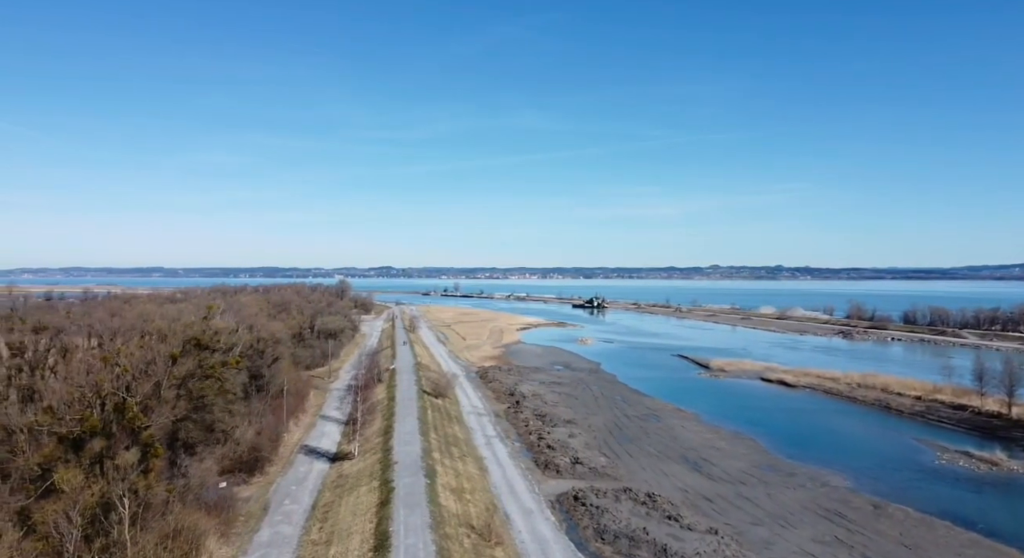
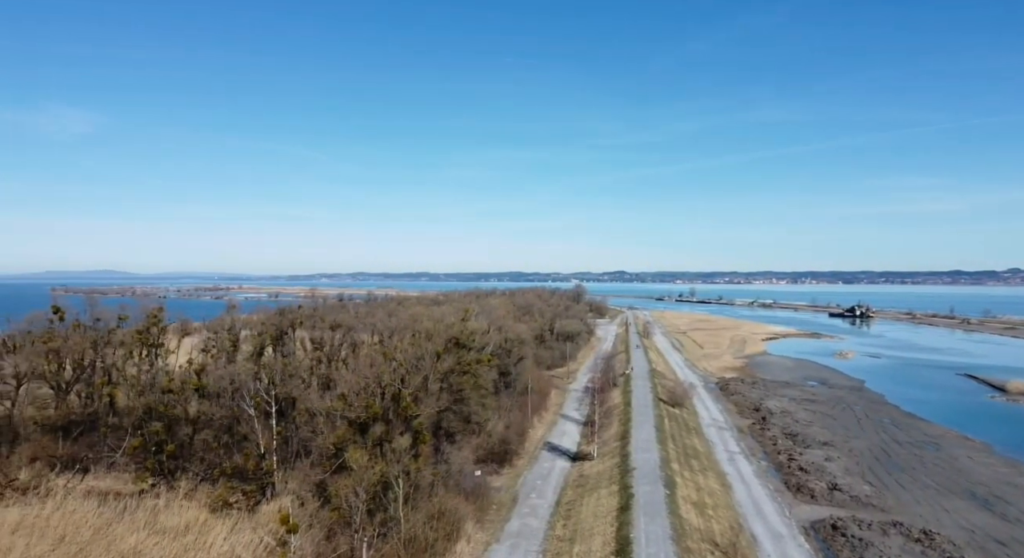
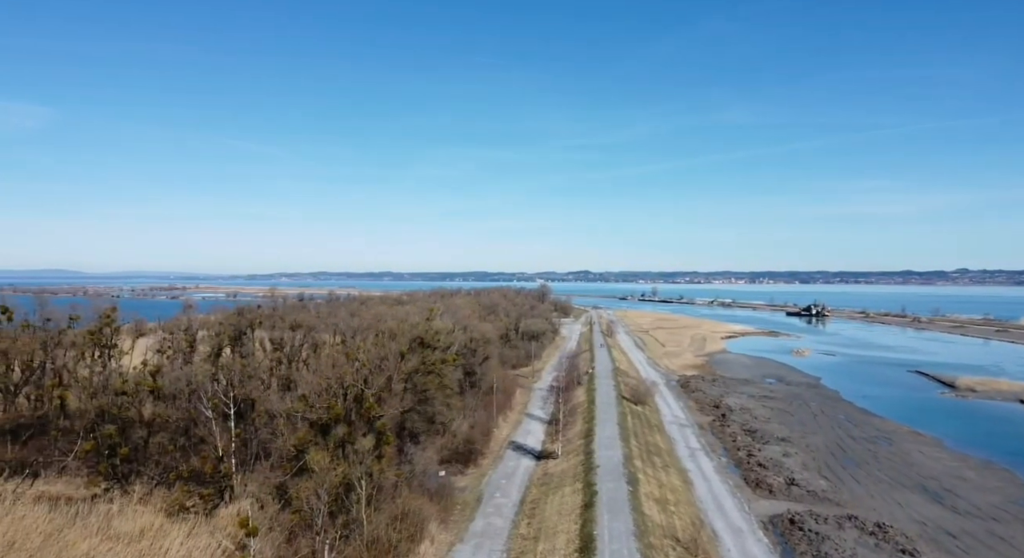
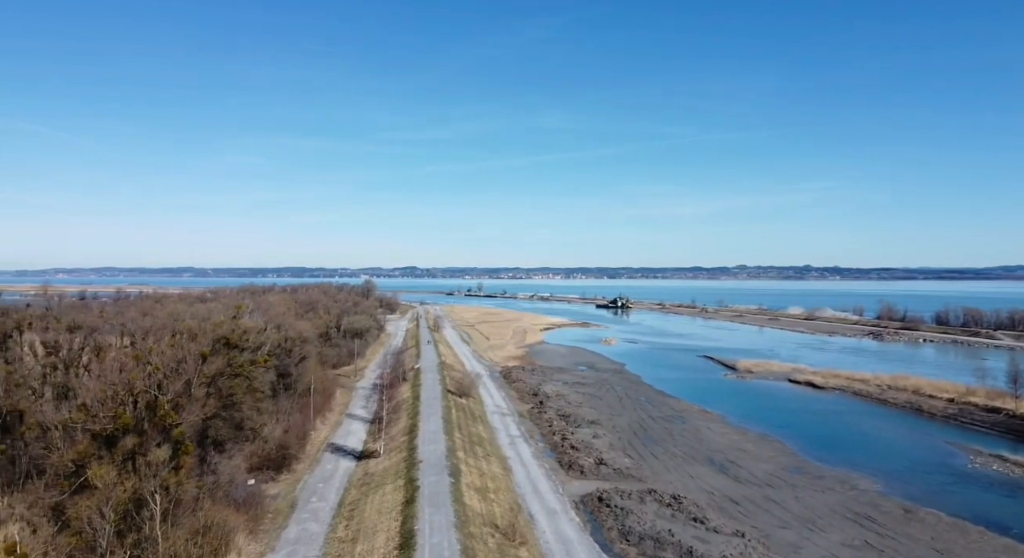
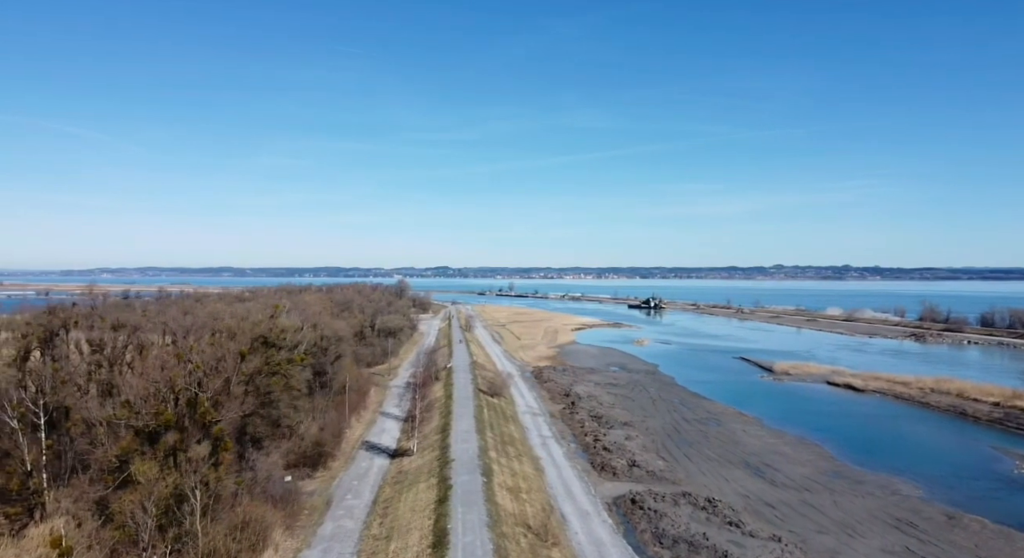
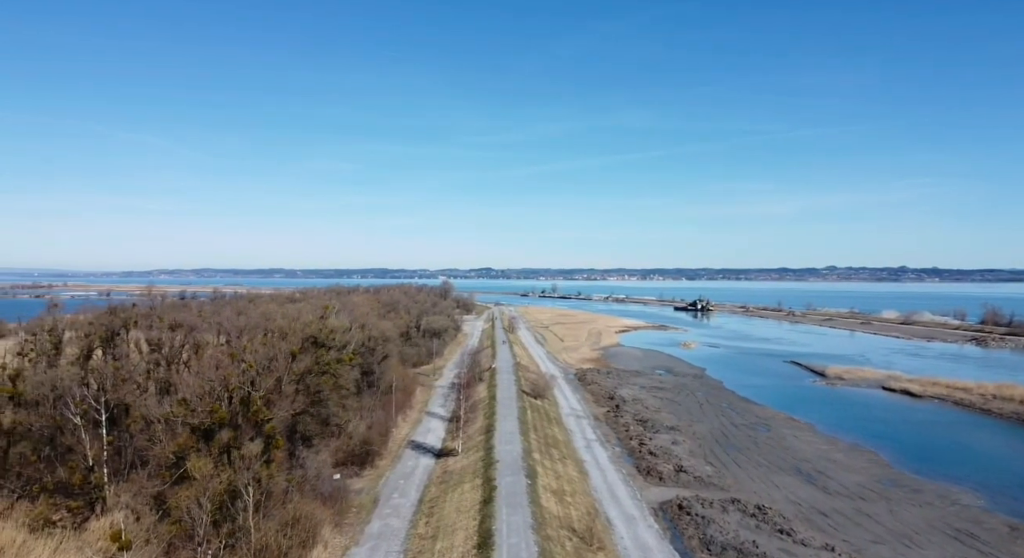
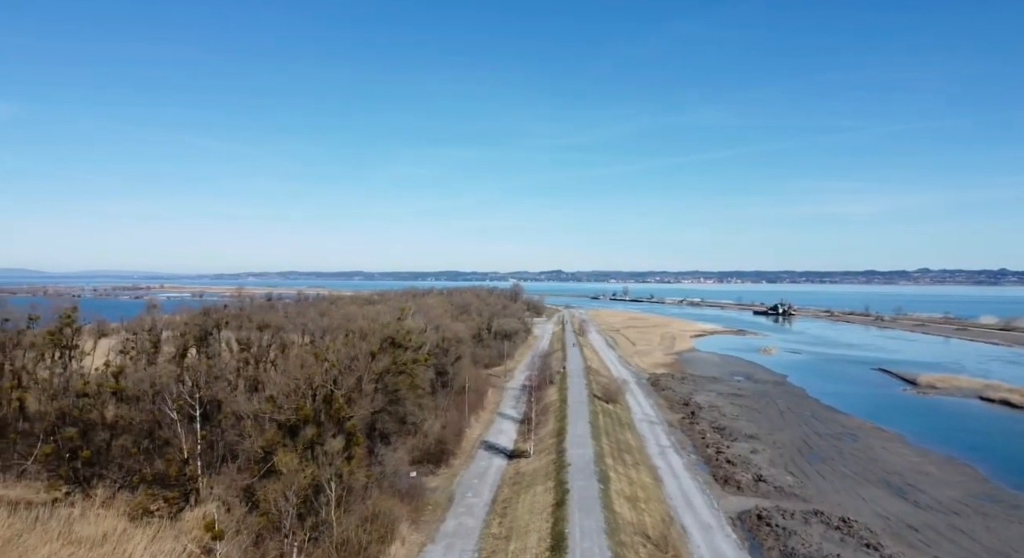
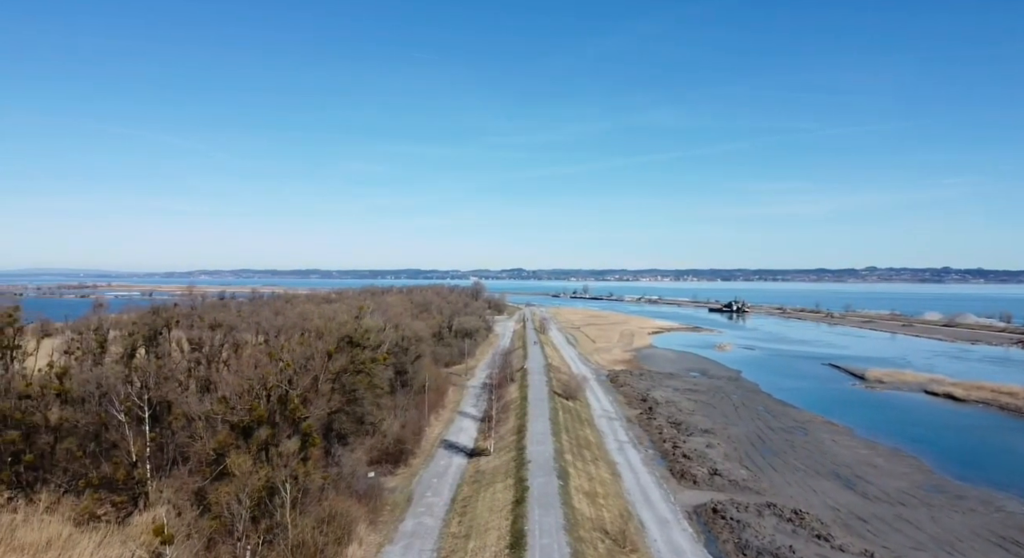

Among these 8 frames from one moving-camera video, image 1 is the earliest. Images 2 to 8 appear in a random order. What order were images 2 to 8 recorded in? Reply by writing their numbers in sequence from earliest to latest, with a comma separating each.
4, 5, 6, 8, 7, 3, 2
